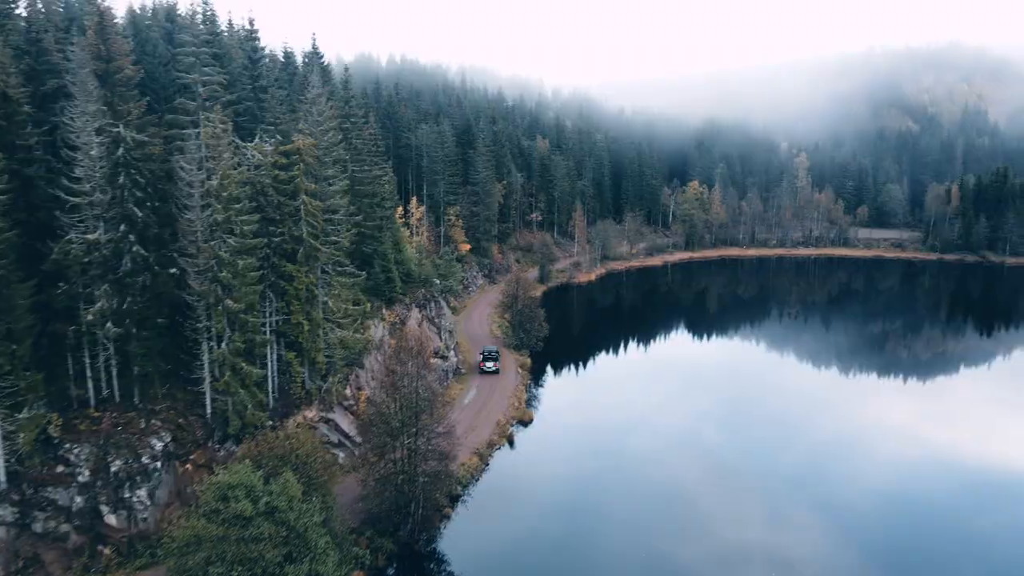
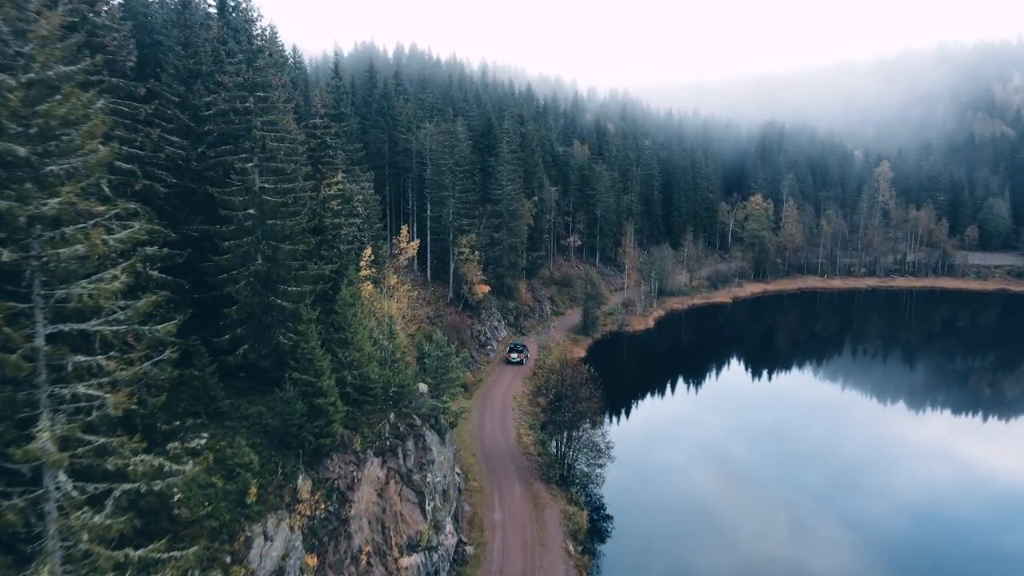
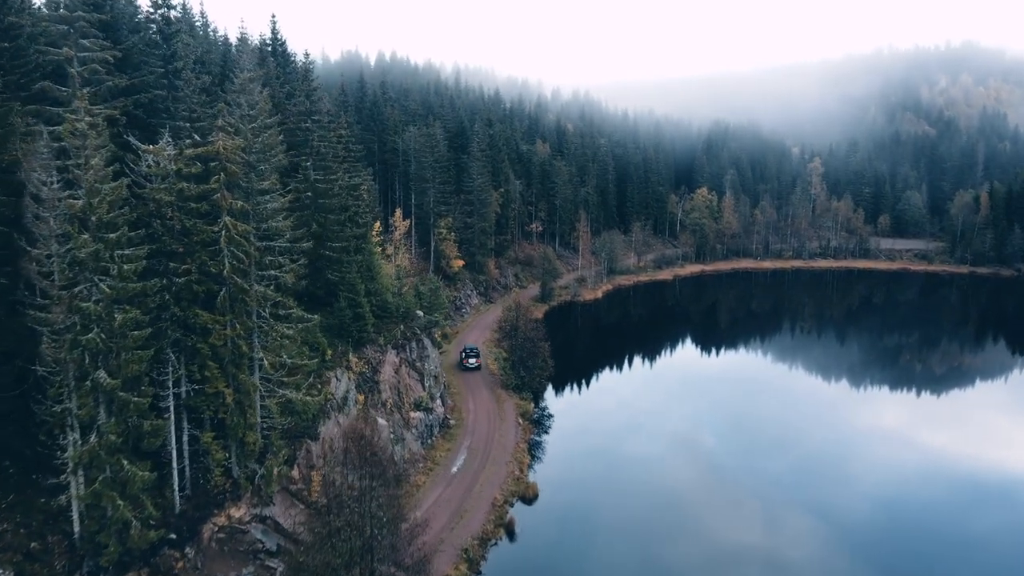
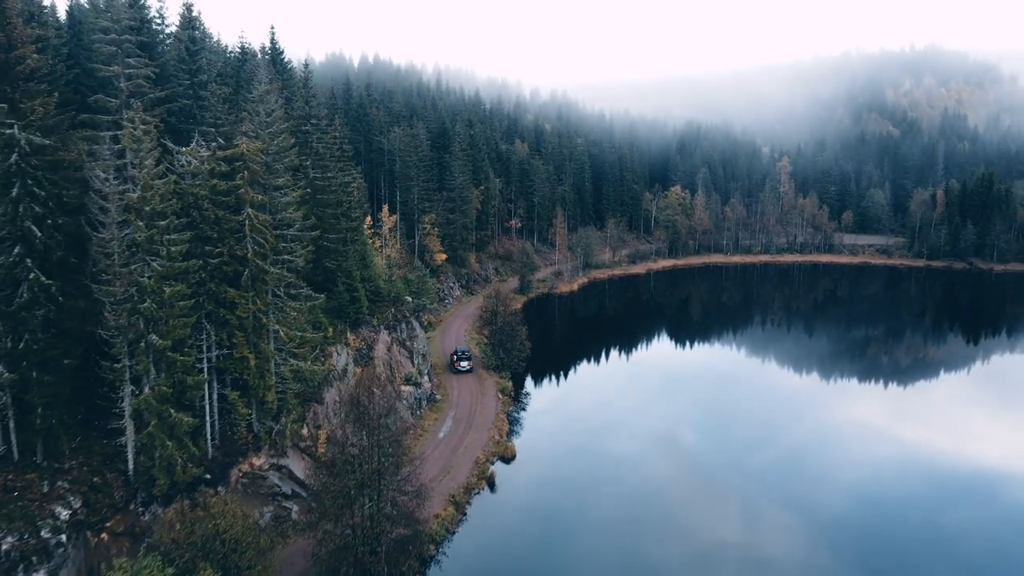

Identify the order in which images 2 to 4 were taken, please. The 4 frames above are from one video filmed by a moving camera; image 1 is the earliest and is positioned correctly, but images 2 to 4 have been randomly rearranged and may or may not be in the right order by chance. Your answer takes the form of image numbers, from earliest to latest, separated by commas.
4, 3, 2
